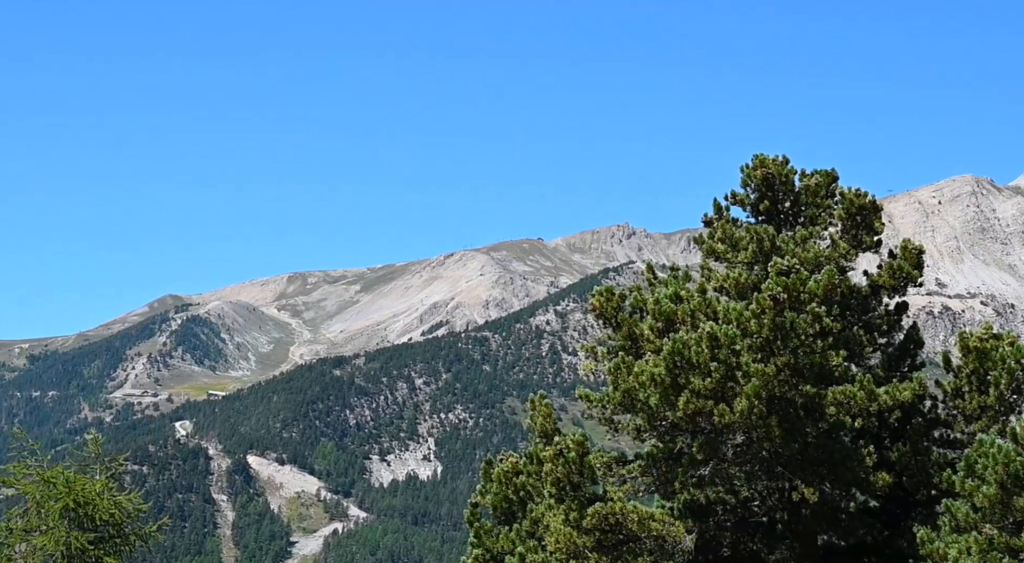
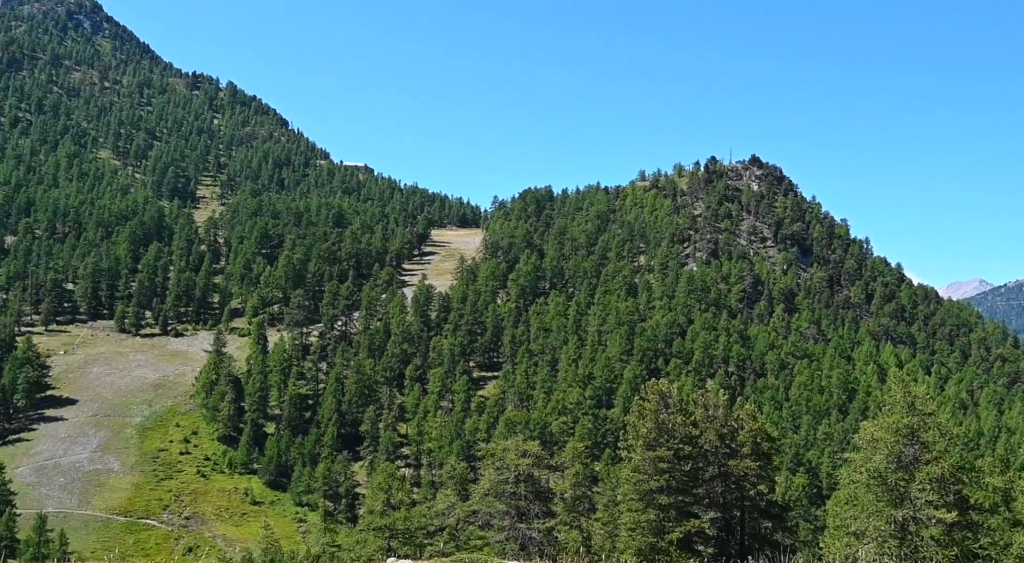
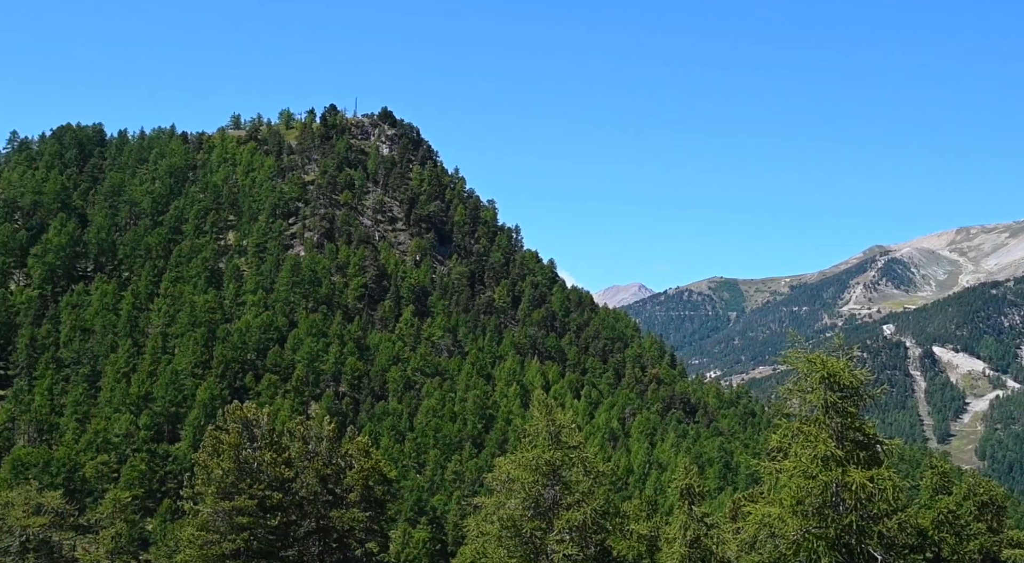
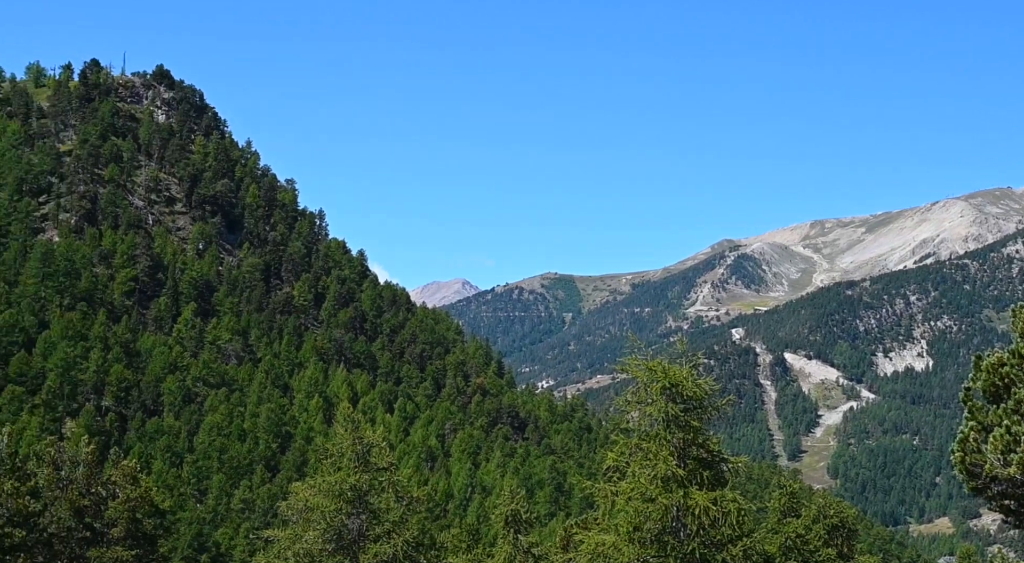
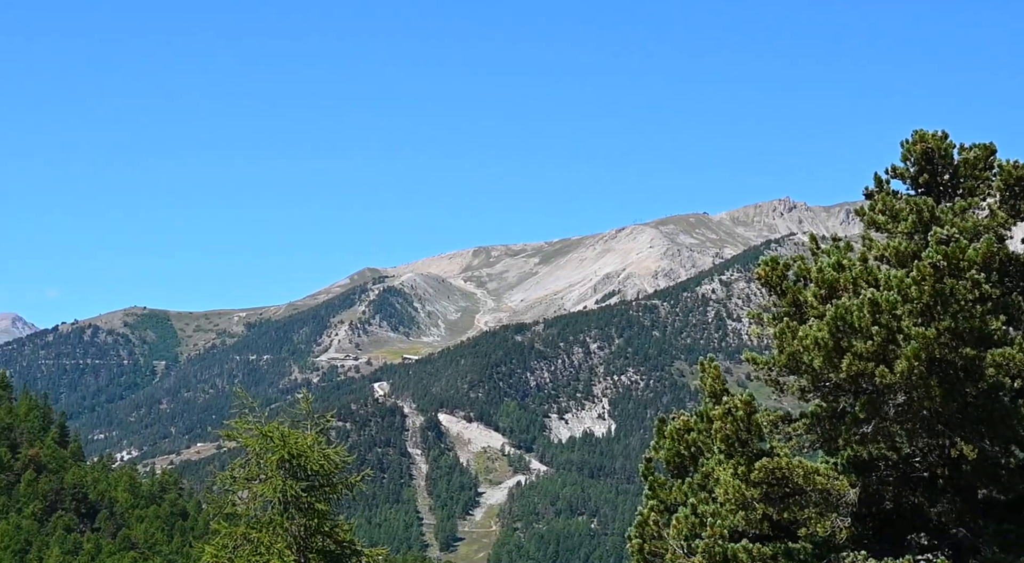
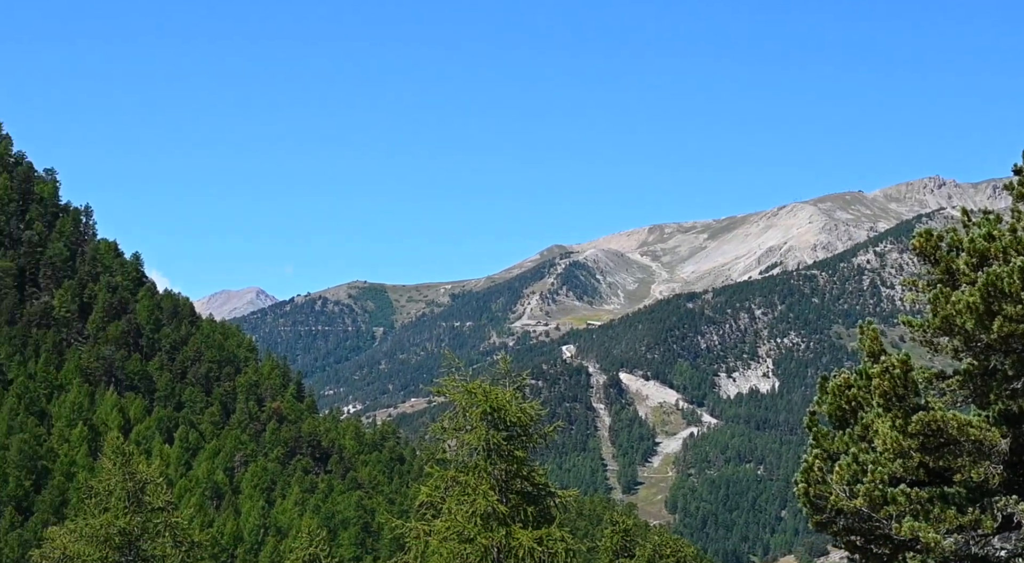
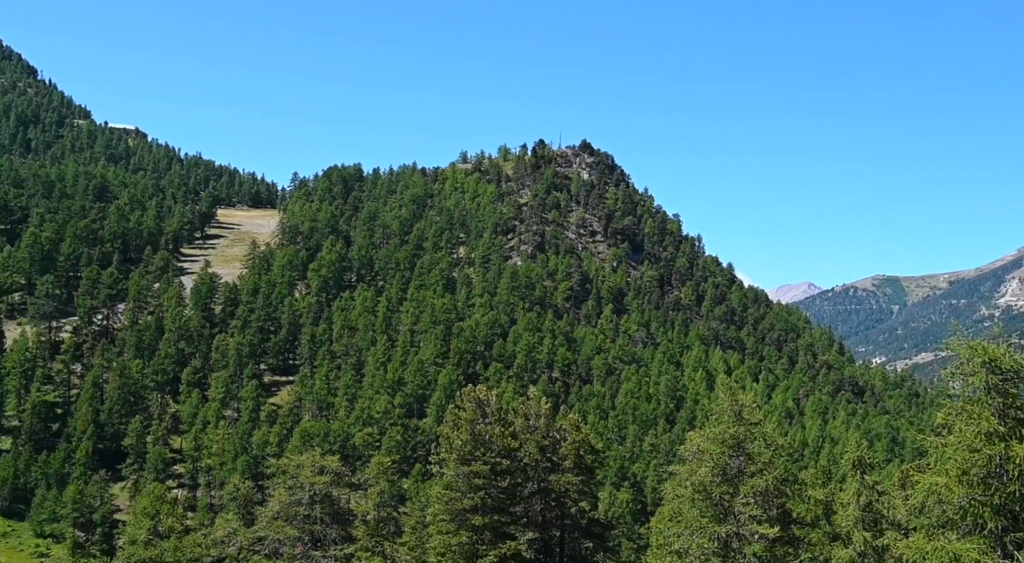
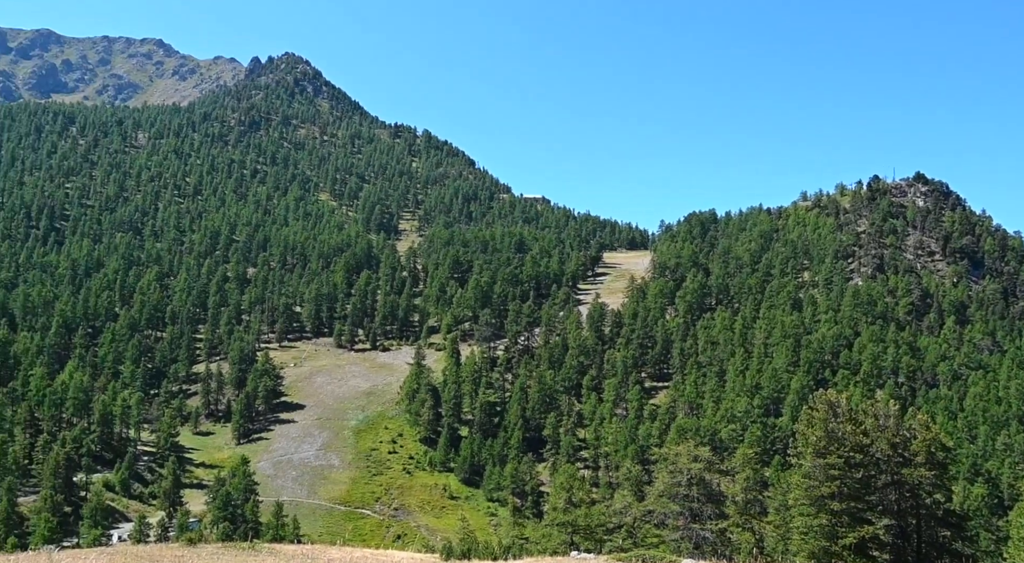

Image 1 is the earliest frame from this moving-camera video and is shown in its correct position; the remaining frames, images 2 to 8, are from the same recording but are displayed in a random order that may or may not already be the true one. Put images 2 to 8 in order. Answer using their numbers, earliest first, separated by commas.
5, 6, 4, 3, 7, 2, 8
